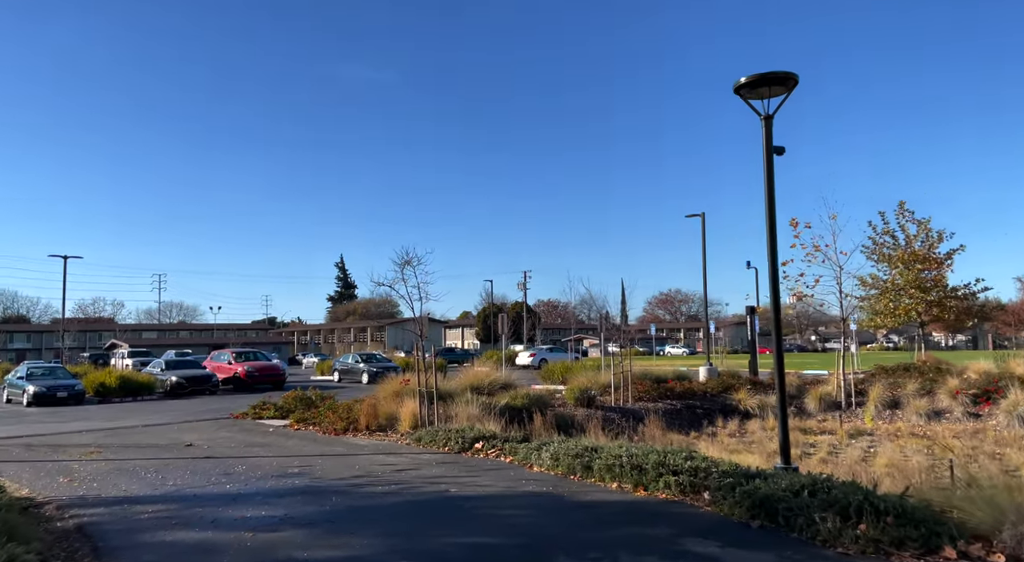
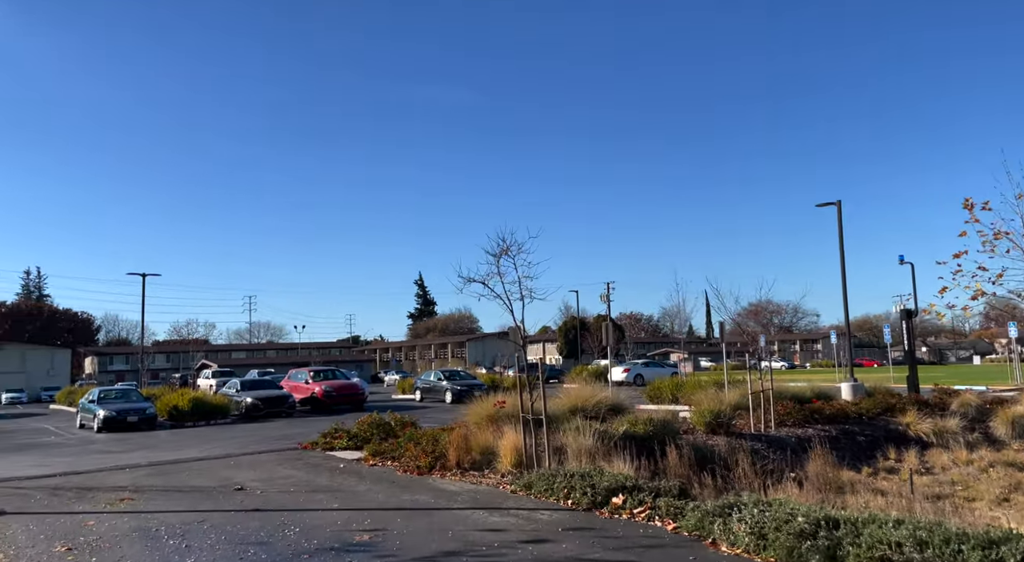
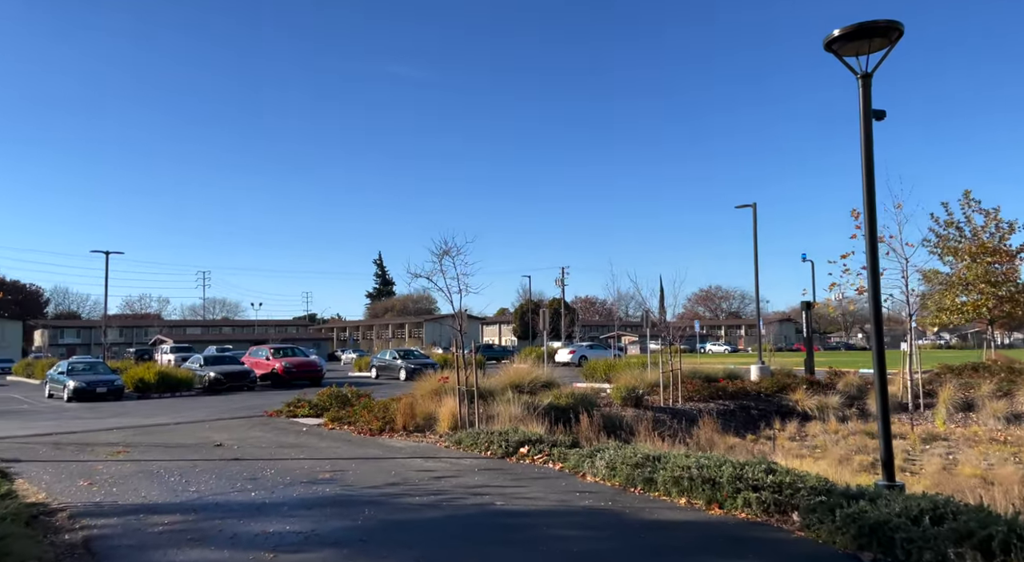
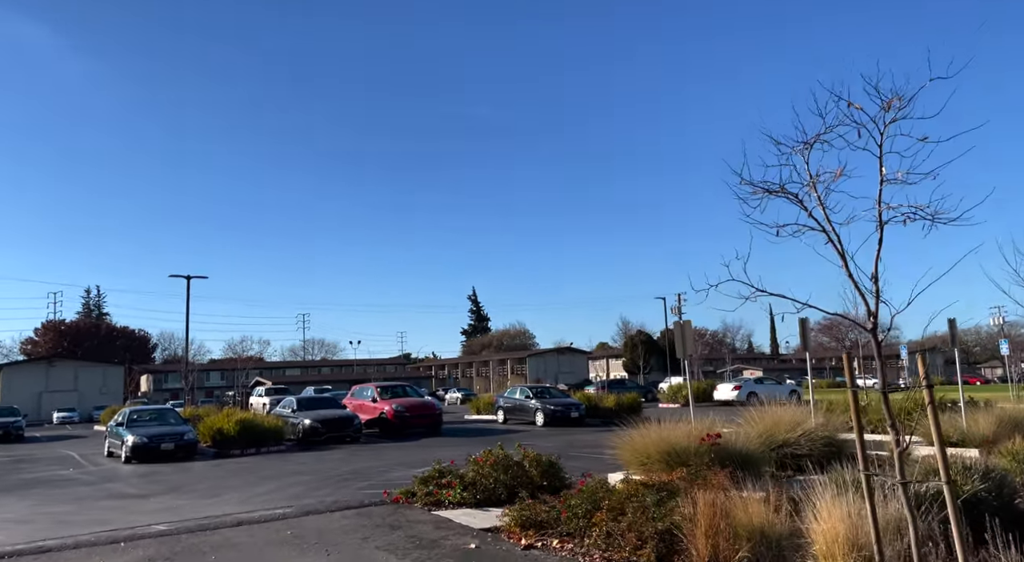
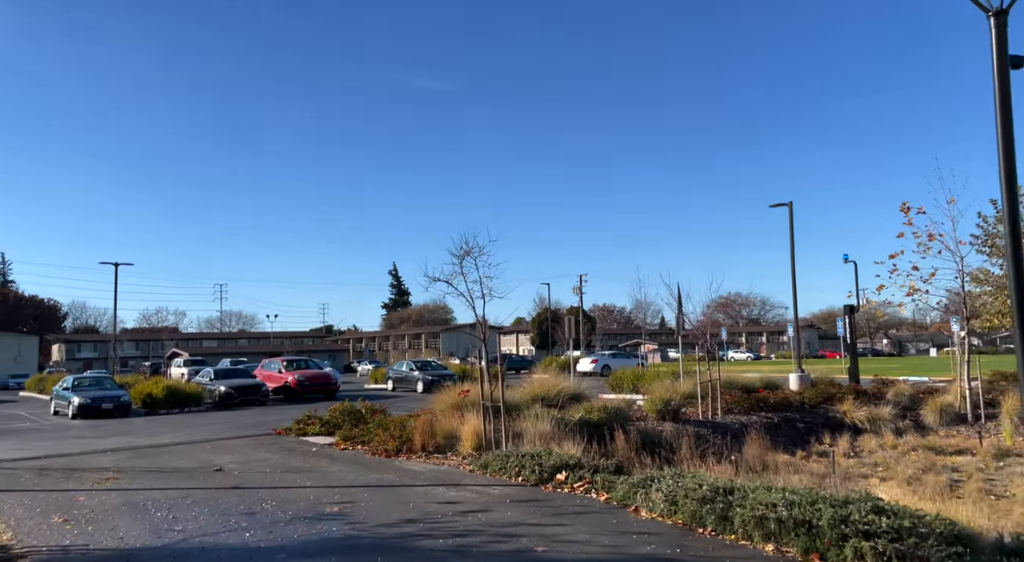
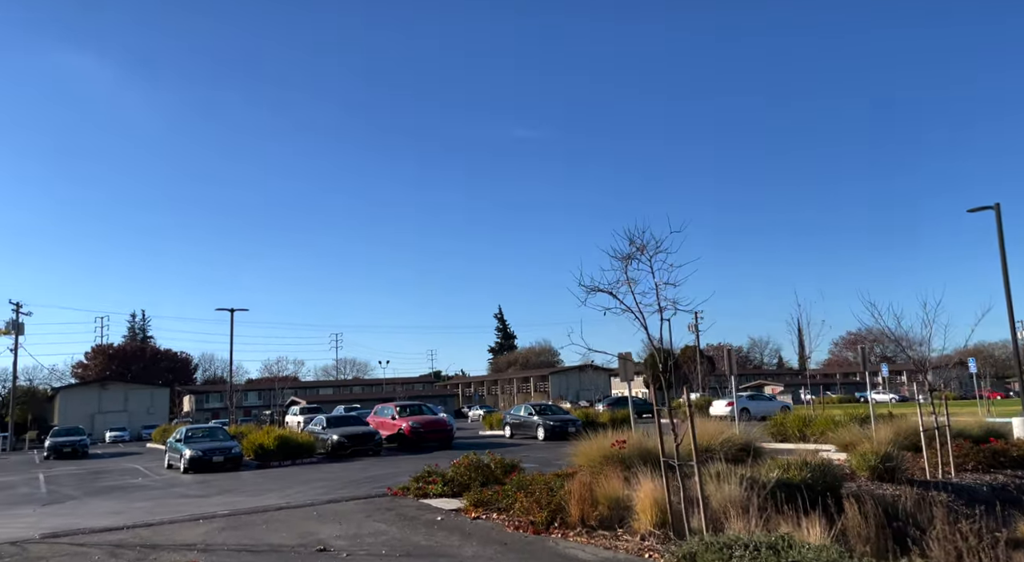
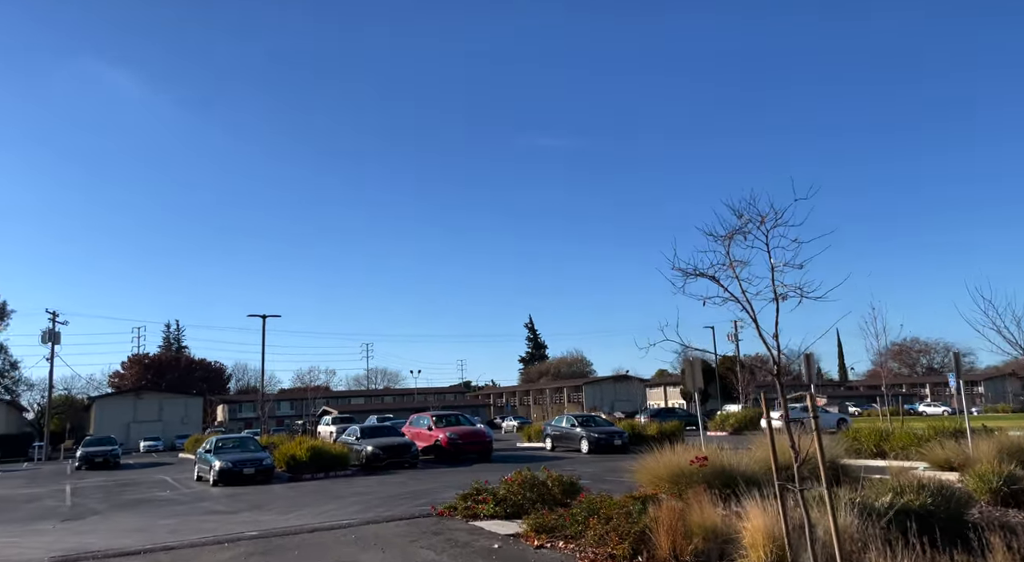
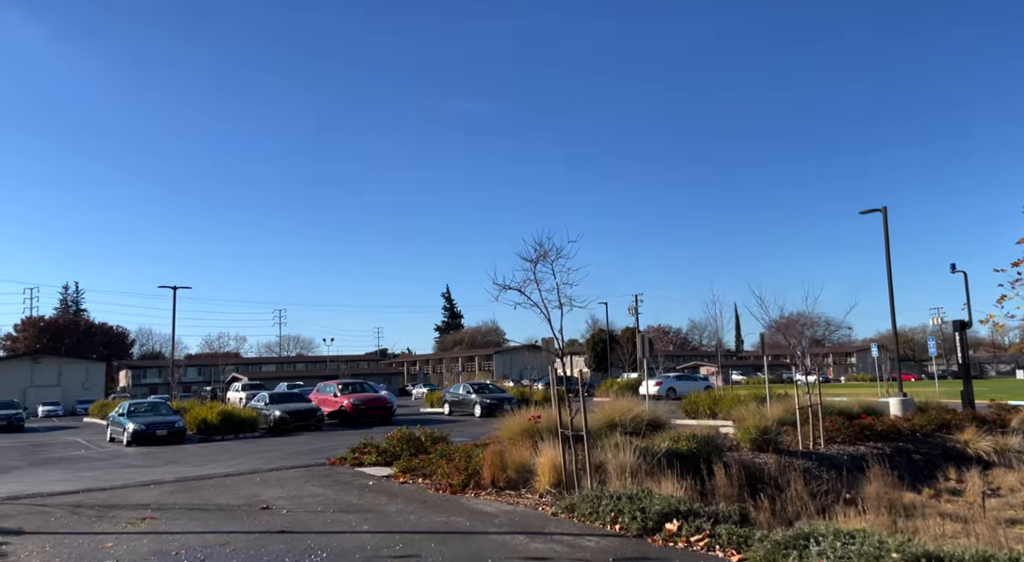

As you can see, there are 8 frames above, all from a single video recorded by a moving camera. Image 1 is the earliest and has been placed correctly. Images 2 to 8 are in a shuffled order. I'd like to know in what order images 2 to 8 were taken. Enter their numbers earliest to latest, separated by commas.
3, 5, 2, 8, 6, 7, 4
